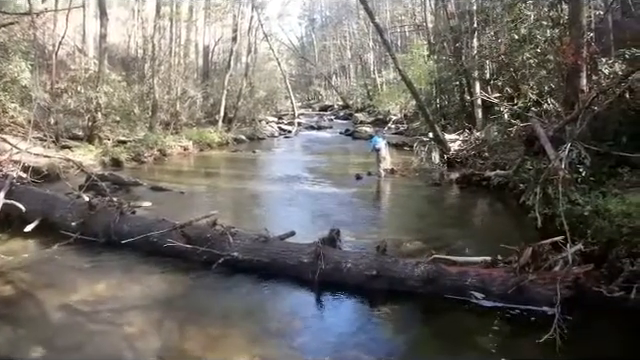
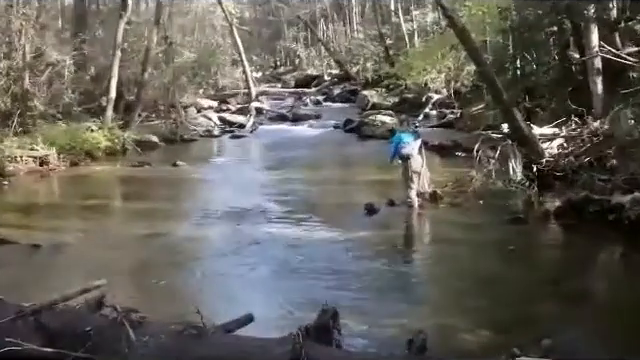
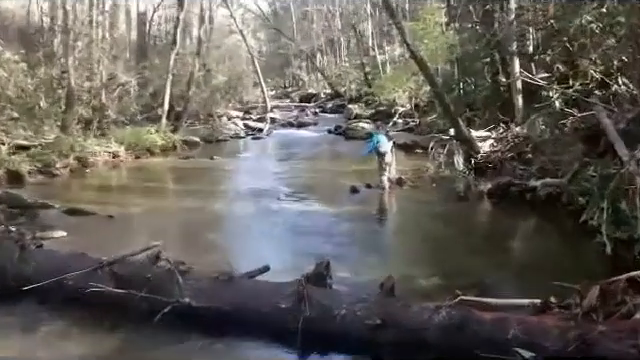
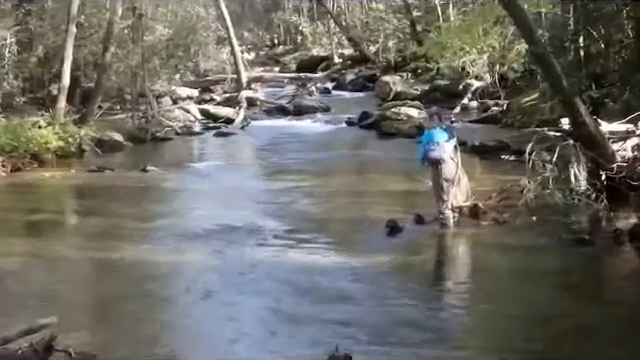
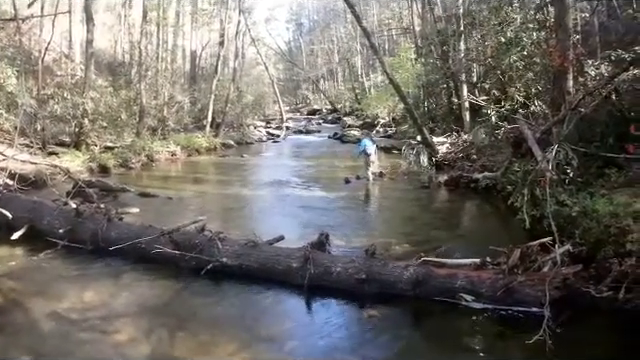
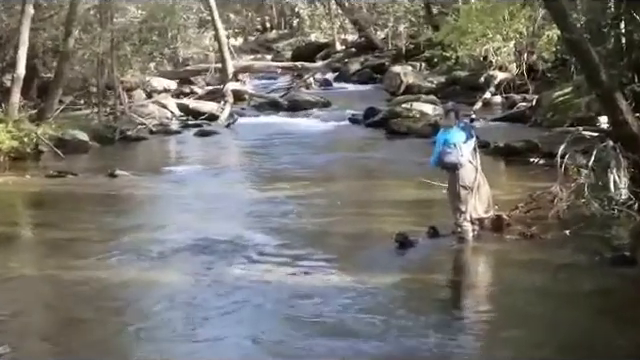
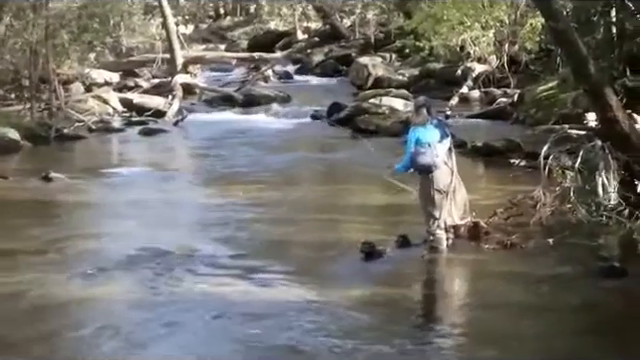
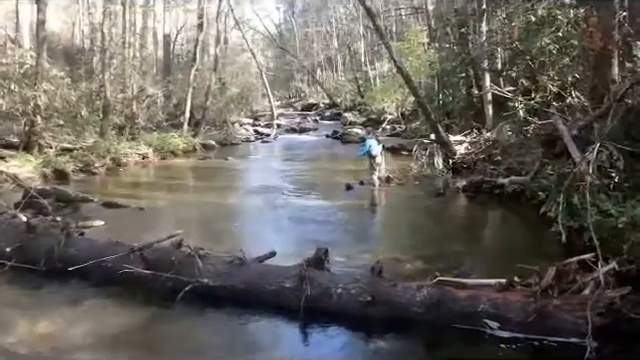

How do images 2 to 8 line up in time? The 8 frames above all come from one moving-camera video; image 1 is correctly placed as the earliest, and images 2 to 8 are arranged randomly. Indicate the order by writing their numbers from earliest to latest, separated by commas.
5, 8, 3, 2, 4, 6, 7
